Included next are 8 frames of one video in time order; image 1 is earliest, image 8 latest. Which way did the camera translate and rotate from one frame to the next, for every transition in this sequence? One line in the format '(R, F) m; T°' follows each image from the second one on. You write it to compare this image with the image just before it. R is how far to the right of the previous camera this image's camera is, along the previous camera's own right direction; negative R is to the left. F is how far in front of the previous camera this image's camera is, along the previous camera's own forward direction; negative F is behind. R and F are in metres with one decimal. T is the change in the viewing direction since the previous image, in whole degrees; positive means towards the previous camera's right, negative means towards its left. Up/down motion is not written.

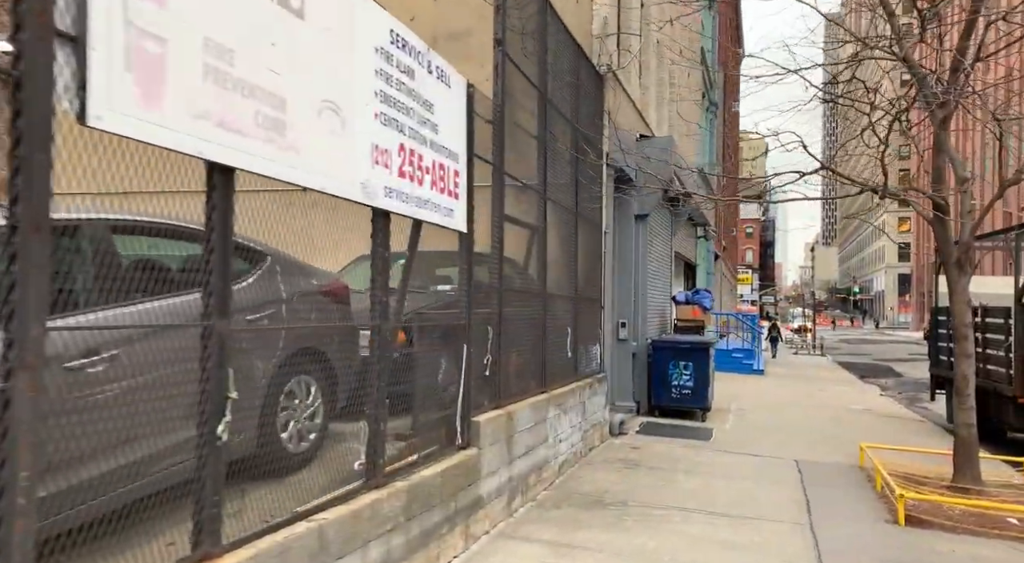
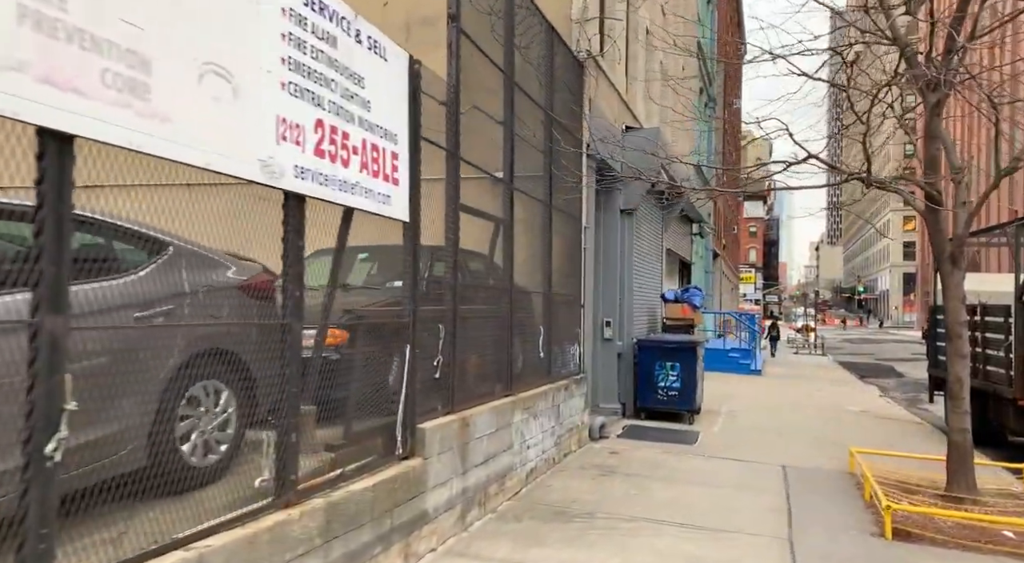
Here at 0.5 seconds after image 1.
(+0.3, +0.4) m; 0°
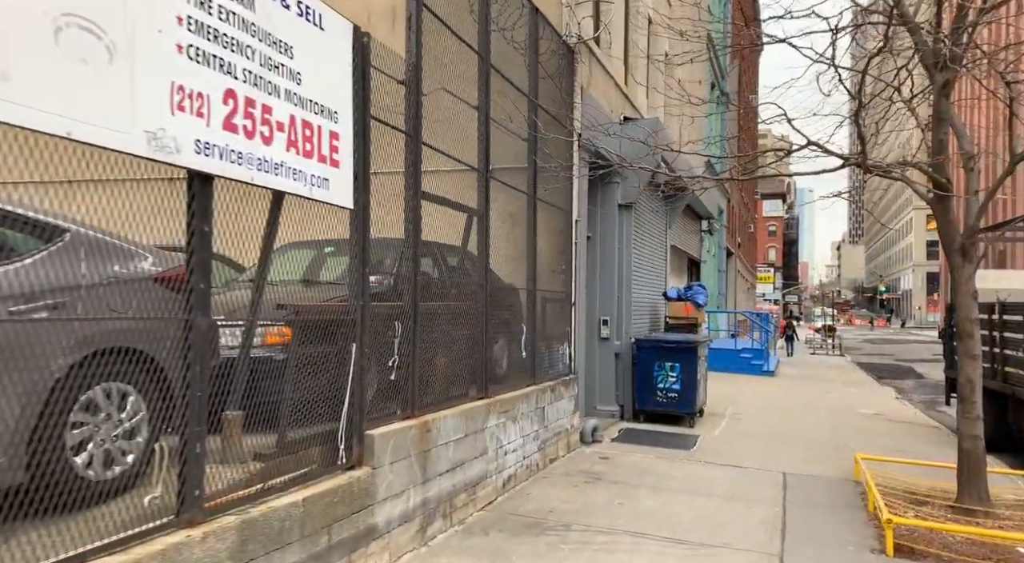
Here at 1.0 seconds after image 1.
(+0.3, +0.4) m; -1°
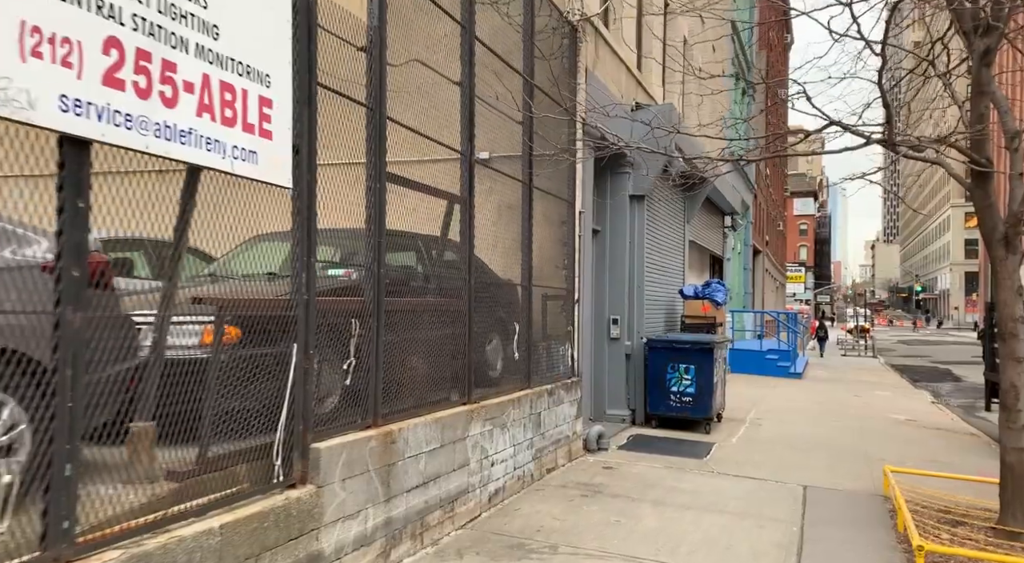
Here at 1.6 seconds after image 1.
(+0.3, +0.6) m; -2°
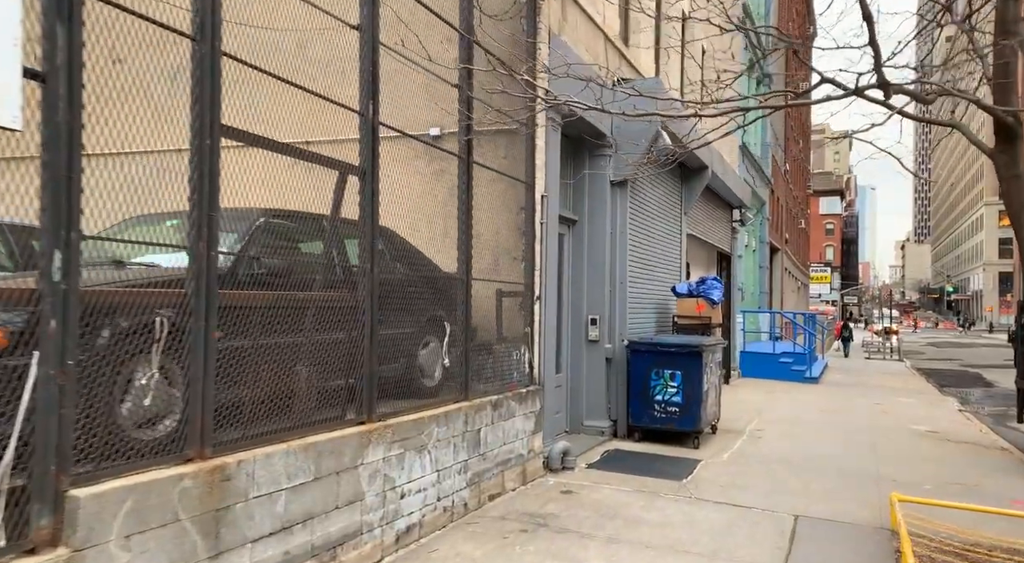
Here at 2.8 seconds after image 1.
(+0.7, +1.1) m; -2°
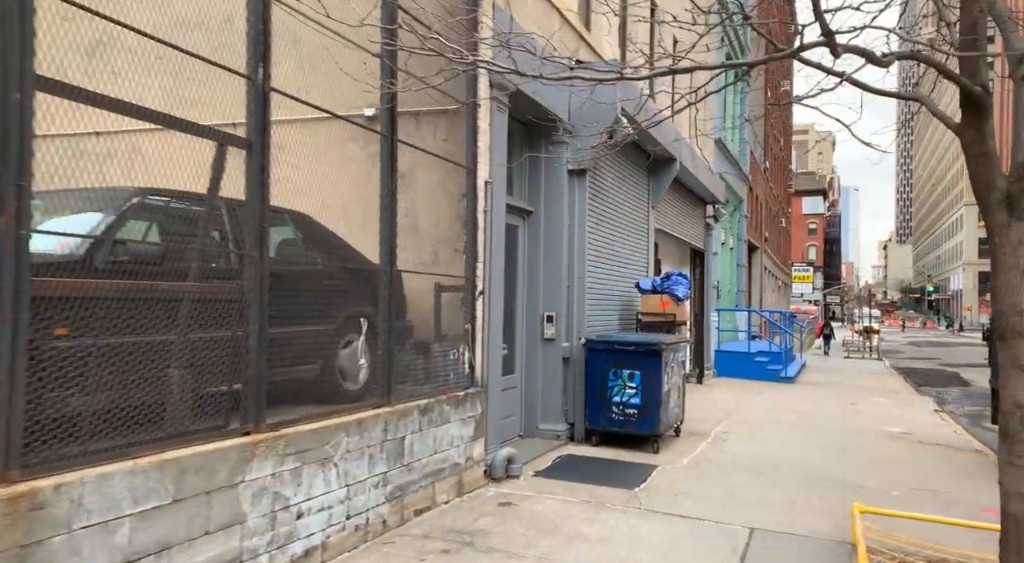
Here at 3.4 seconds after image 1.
(+0.4, +0.6) m; +1°
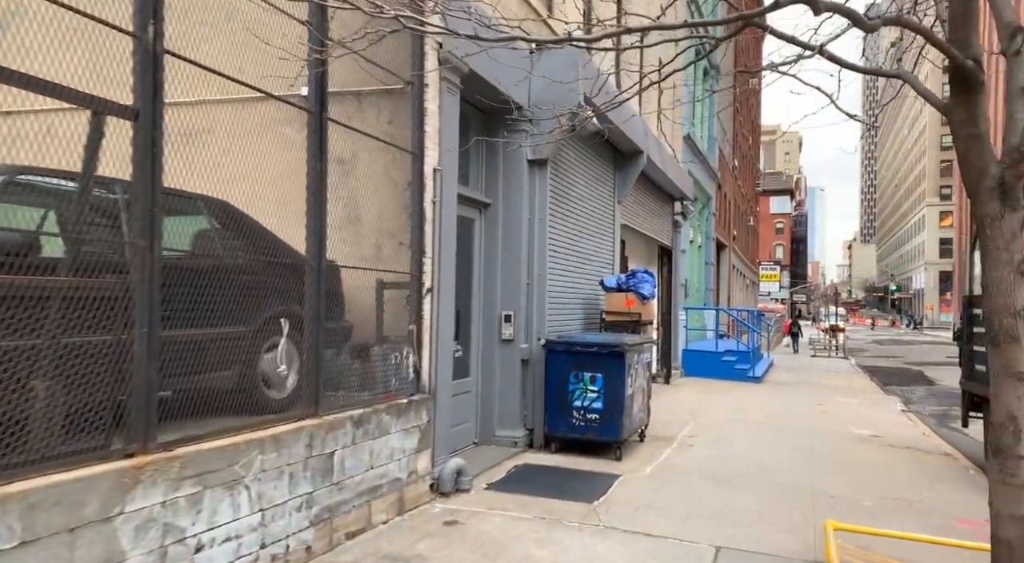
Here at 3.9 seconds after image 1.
(+0.2, +0.5) m; +2°
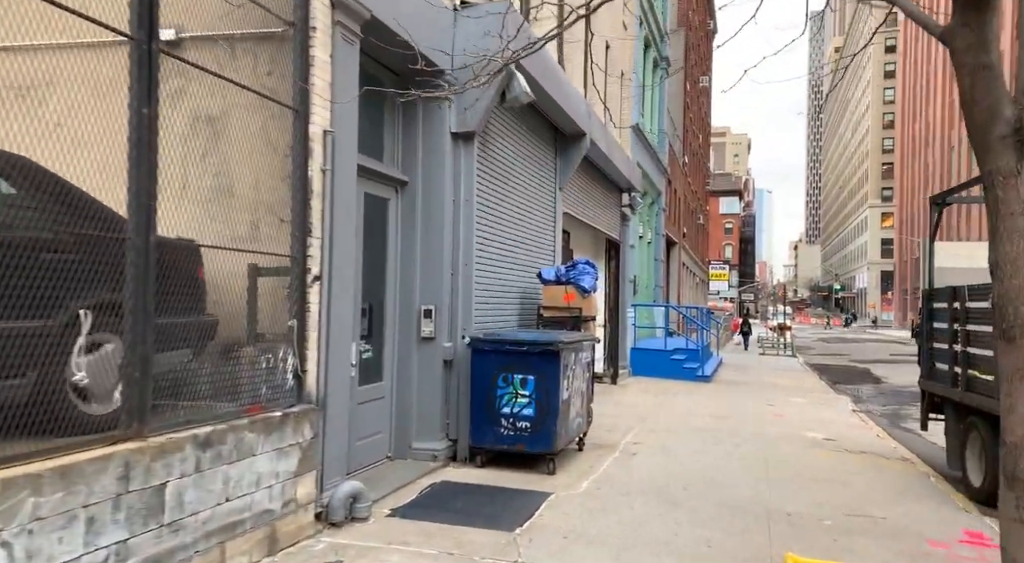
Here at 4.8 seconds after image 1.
(+0.3, +1.0) m; +4°
